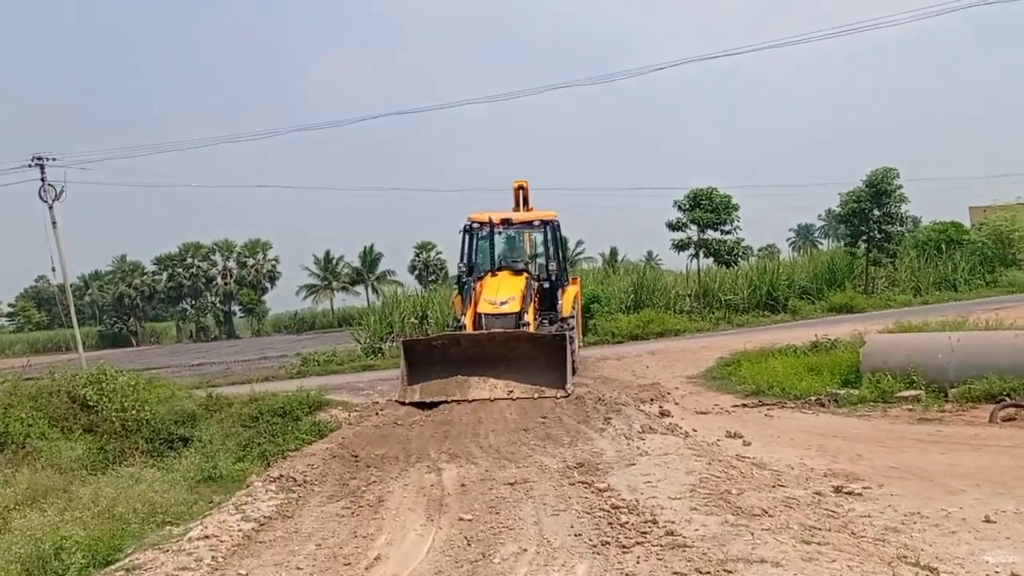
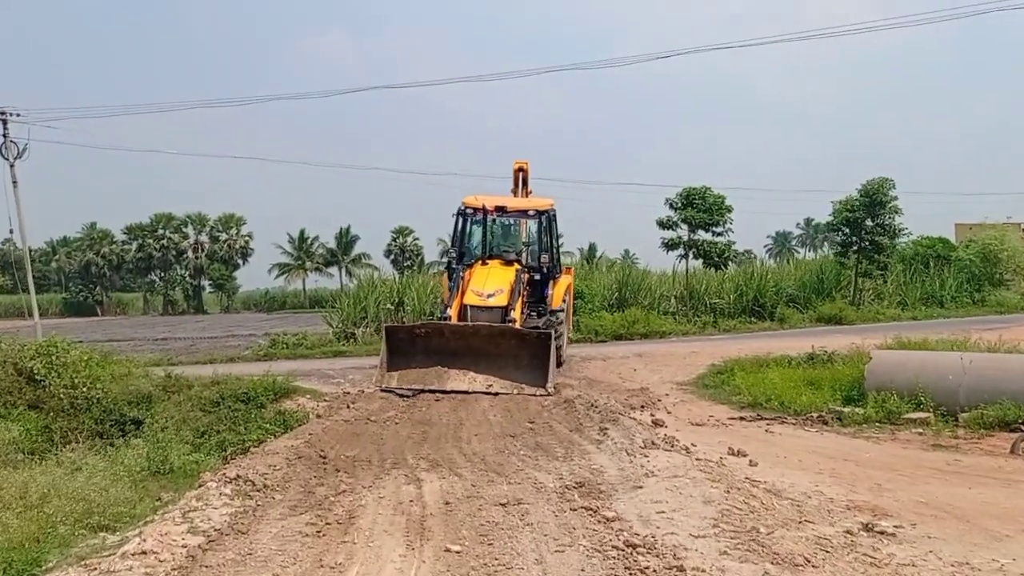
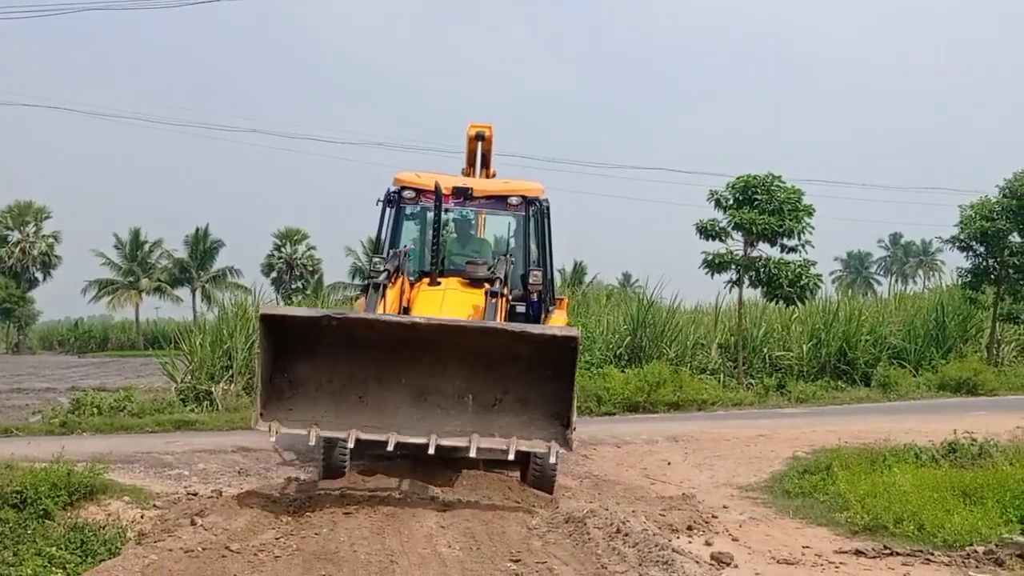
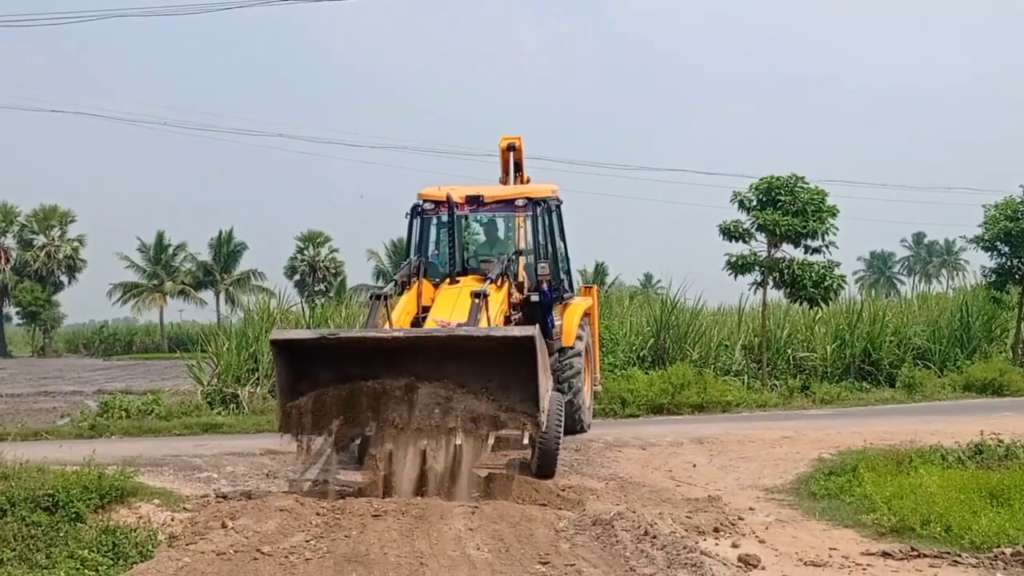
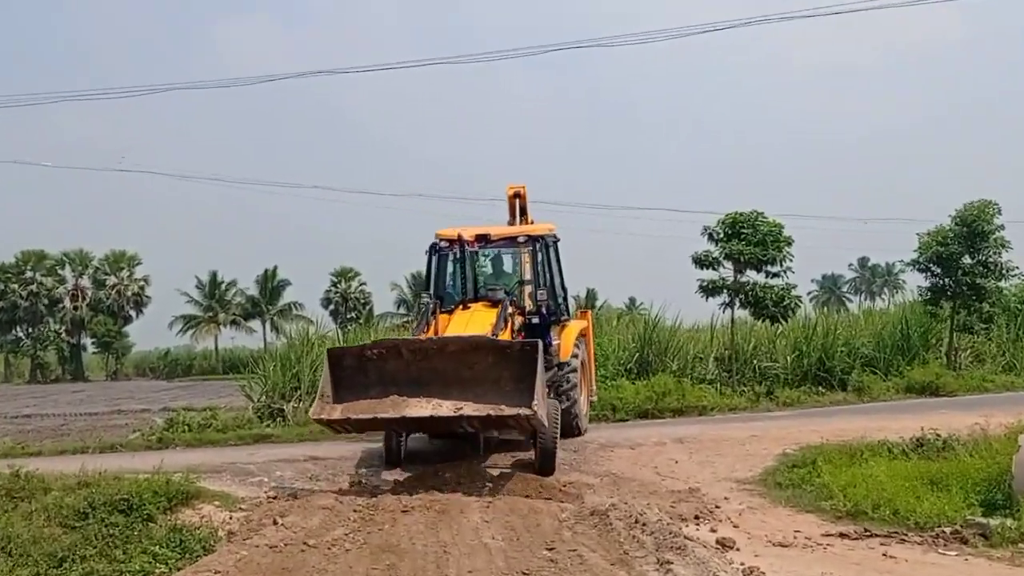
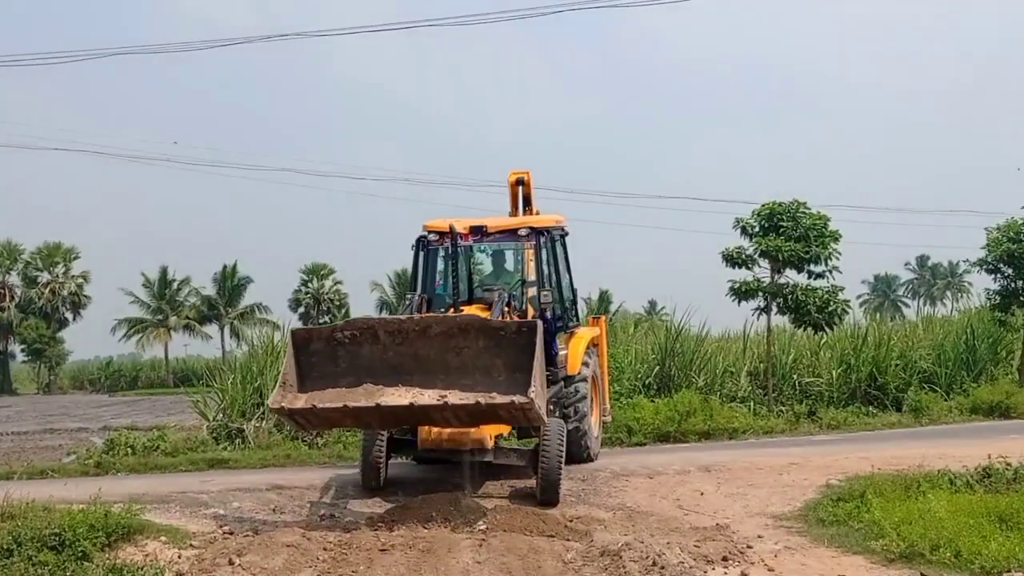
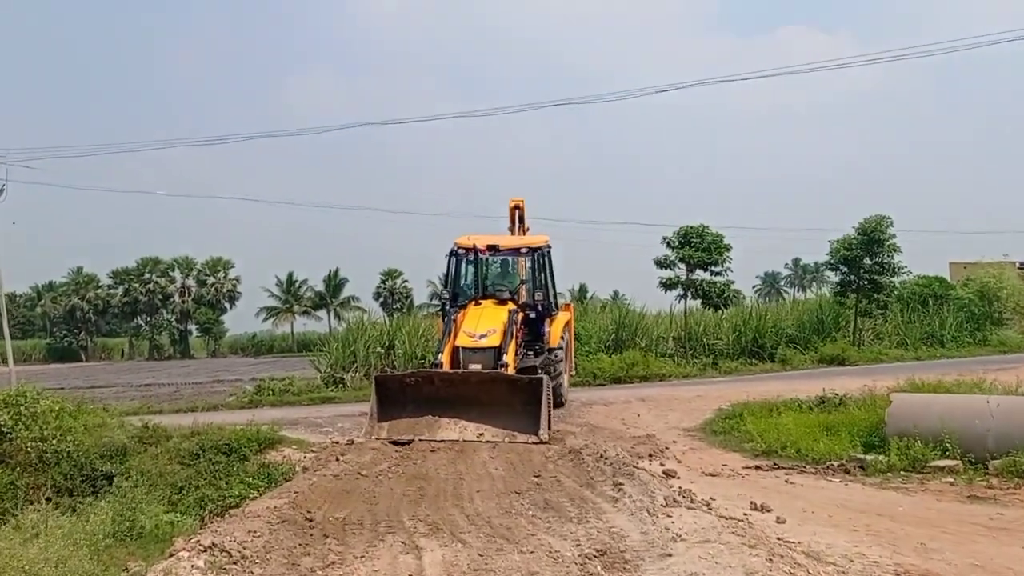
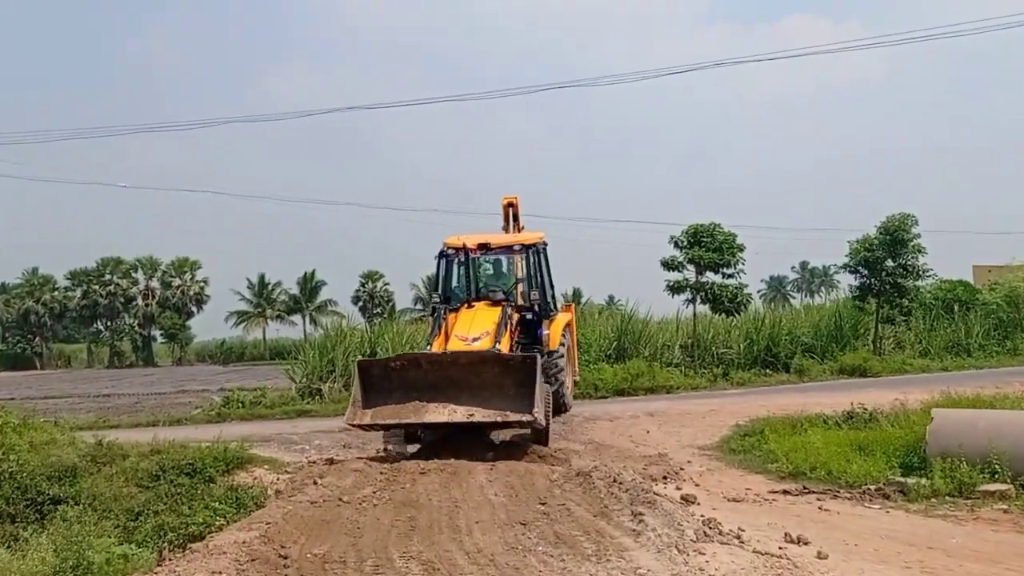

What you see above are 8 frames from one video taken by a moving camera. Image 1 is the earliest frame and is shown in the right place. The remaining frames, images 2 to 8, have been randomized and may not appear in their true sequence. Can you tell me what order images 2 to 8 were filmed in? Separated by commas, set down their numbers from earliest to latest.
2, 7, 8, 5, 6, 4, 3
